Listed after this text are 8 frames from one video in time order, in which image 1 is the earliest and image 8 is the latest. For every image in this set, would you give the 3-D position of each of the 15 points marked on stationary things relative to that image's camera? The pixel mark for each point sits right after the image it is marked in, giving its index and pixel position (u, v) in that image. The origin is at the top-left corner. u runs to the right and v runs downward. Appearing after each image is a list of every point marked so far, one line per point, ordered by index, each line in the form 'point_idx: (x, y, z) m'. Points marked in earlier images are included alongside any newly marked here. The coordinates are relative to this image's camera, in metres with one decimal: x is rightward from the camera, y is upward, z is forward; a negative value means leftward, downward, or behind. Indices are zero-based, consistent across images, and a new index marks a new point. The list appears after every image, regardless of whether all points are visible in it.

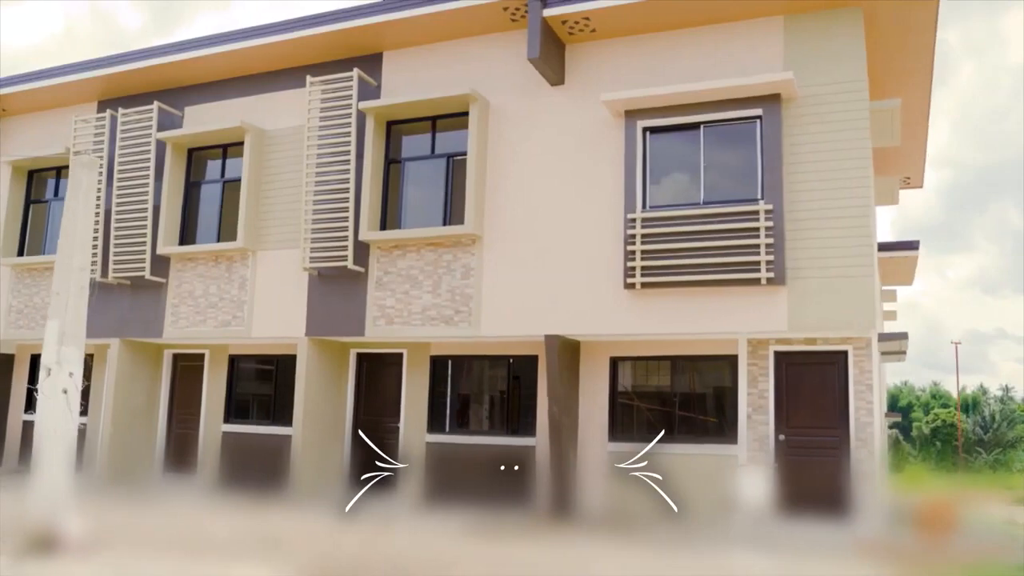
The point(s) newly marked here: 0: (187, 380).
0: (-5.3, -1.5, +14.5) m
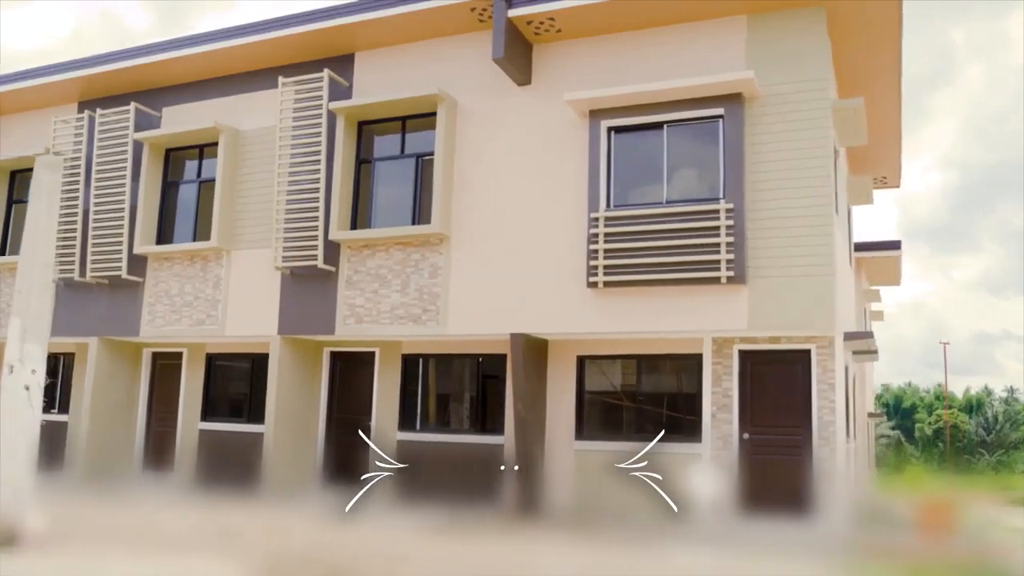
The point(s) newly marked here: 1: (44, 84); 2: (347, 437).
0: (-5.7, -1.5, +14.6) m
1: (-7.6, +3.3, +14.4) m
2: (-2.5, -2.2, +13.2) m
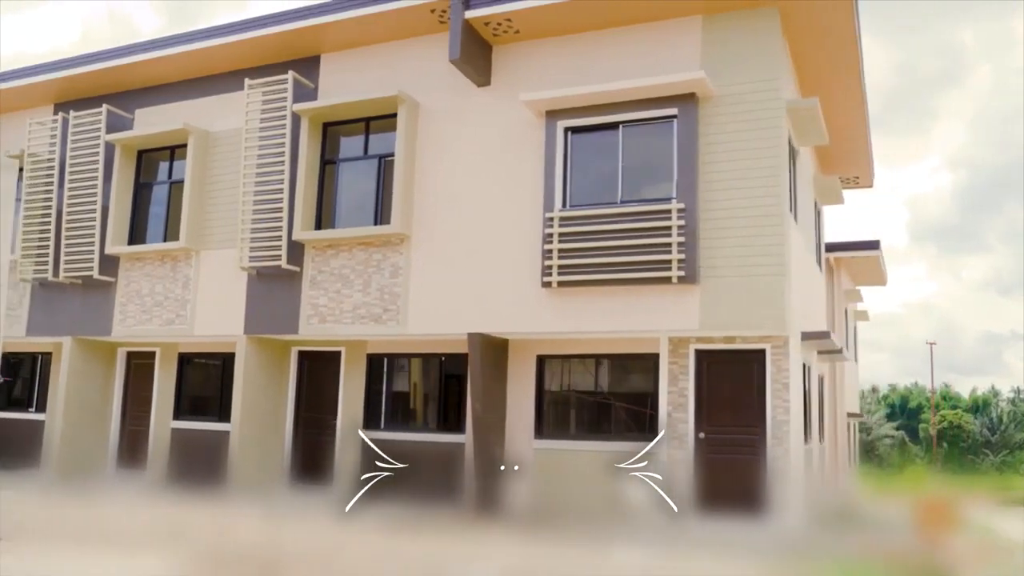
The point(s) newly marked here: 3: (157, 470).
0: (-6.2, -1.5, +14.8) m
1: (-8.1, +3.3, +14.6) m
2: (-3.0, -2.2, +13.3) m
3: (-5.6, -2.9, +13.9) m
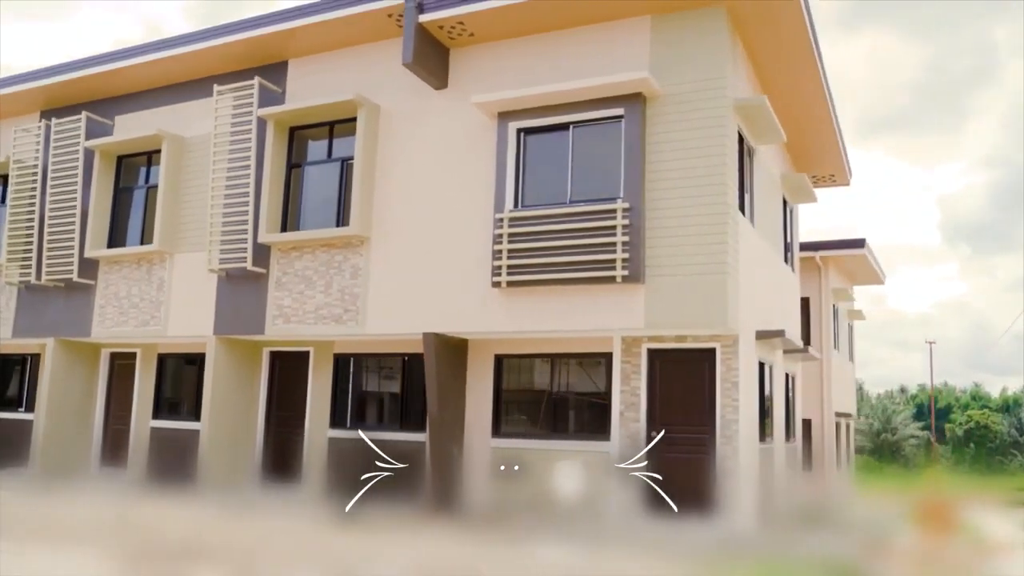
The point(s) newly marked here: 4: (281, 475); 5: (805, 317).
0: (-6.6, -1.5, +15.1) m
1: (-8.6, +3.3, +15.0) m
2: (-3.5, -2.2, +13.6) m
3: (-6.0, -2.9, +14.2) m
4: (-3.5, -2.8, +13.4) m
5: (+6.2, -0.6, +18.9) m
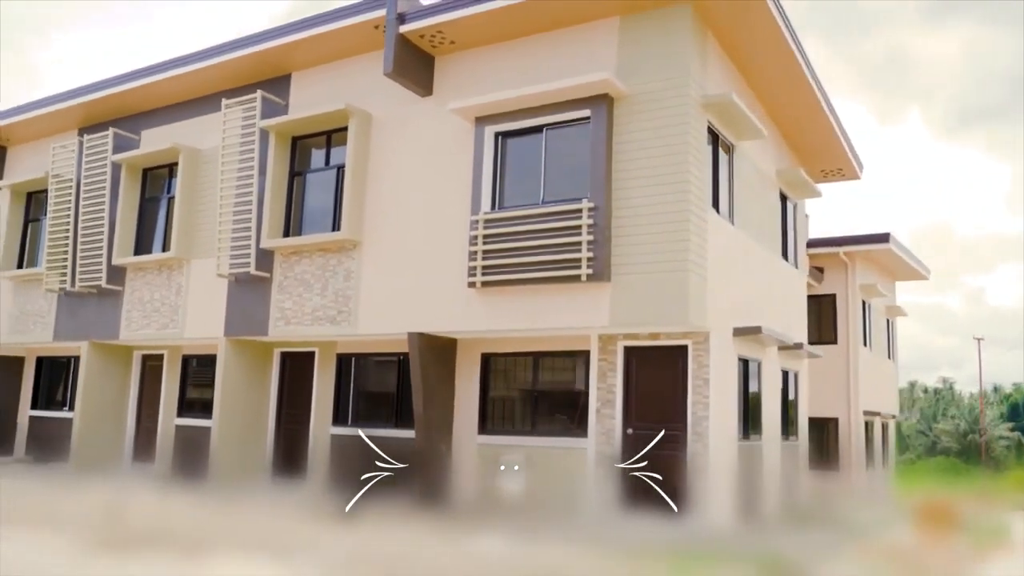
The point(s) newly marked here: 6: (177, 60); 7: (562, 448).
0: (-6.5, -1.6, +16.0) m
1: (-8.5, +3.2, +16.1) m
2: (-3.5, -2.3, +14.2) m
3: (-5.9, -3.0, +15.0) m
4: (-3.5, -2.9, +14.0) m
5: (+6.7, -0.6, +18.6) m
6: (-5.4, +3.6, +14.2) m
7: (+0.7, -2.0, +11.4) m
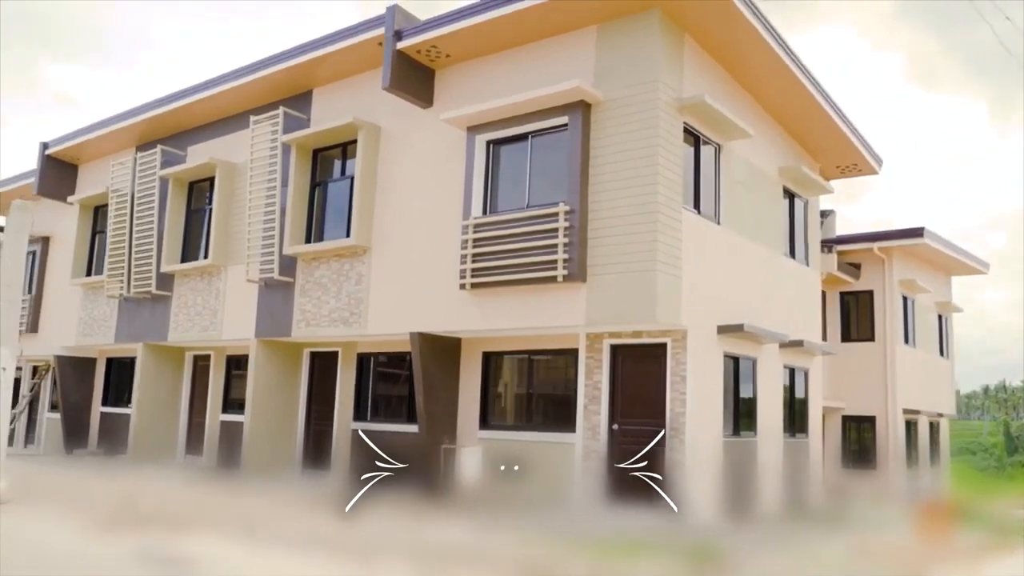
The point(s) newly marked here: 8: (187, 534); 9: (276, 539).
0: (-6.0, -1.7, +17.2) m
1: (-8.1, +3.0, +17.5) m
2: (-3.2, -2.4, +15.0) m
3: (-5.6, -3.1, +16.2) m
4: (-3.3, -2.9, +14.9) m
5: (+7.3, -0.5, +18.3) m
6: (-5.2, +3.6, +15.3) m
7: (+0.6, -2.1, +11.8) m
8: (-3.6, -2.7, +9.7) m
9: (-2.6, -2.8, +9.8) m
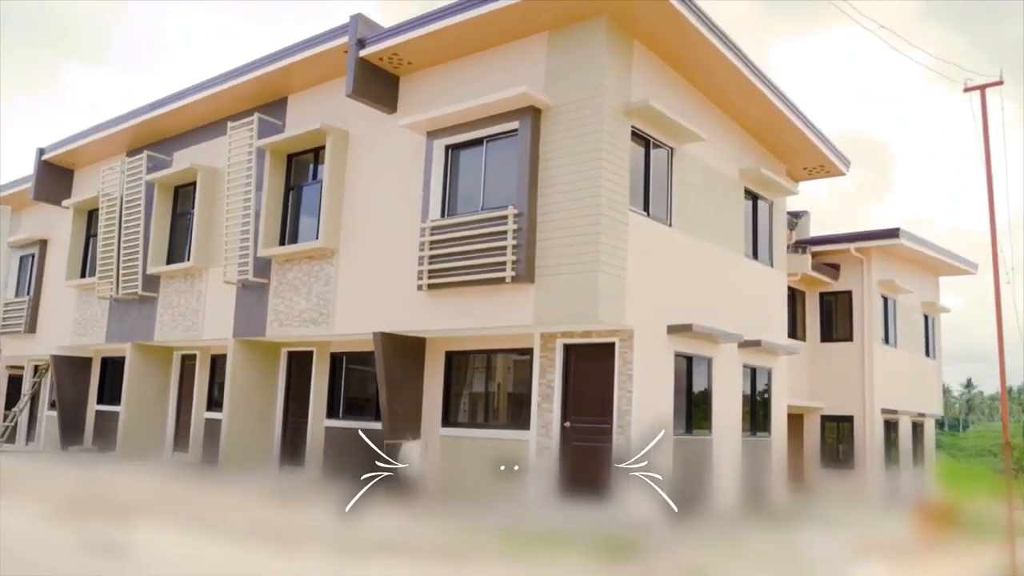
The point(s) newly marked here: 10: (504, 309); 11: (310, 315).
0: (-6.5, -1.8, +17.7) m
1: (-8.5, +3.0, +18.0) m
2: (-3.7, -2.4, +15.4) m
3: (-6.0, -3.1, +16.6) m
4: (-3.7, -2.9, +15.3) m
5: (+6.9, -0.5, +18.3) m
6: (-5.7, +3.5, +15.7) m
7: (0.0, -2.1, +12.1) m
8: (-4.2, -2.7, +10.1) m
9: (-3.2, -2.8, +10.2) m
10: (-0.1, -0.3, +11.3) m
11: (-3.2, -0.4, +13.9) m
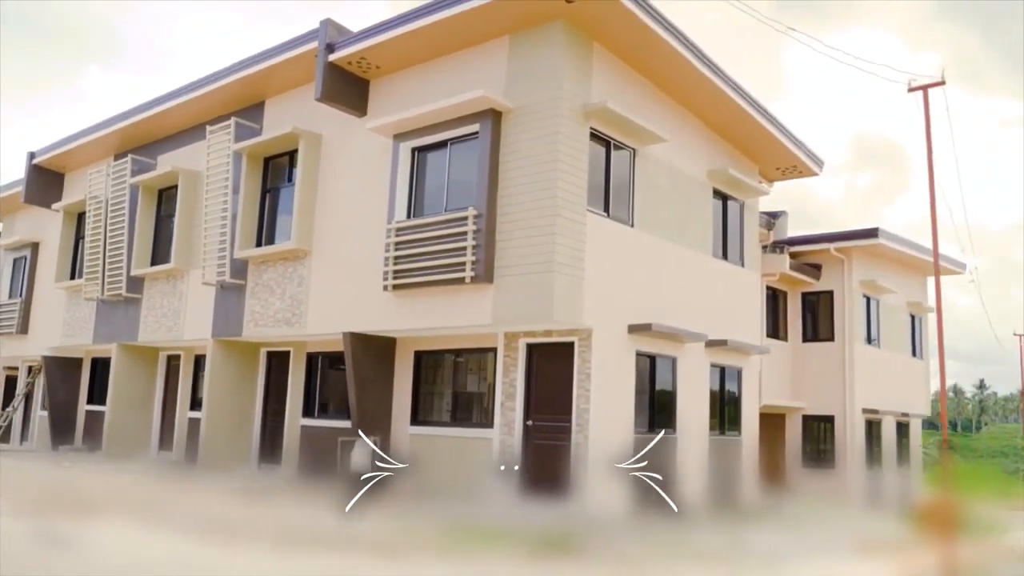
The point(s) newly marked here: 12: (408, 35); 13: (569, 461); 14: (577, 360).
0: (-6.8, -1.8, +17.9) m
1: (-8.9, +3.0, +18.3) m
2: (-4.2, -2.4, +15.6) m
3: (-6.4, -3.1, +16.9) m
4: (-4.2, -3.0, +15.4) m
5: (+6.6, -0.5, +18.4) m
6: (-6.1, +3.5, +16.0) m
7: (-0.5, -2.1, +12.2) m
8: (-4.7, -2.7, +10.3) m
9: (-3.8, -2.8, +10.4) m
10: (-0.6, -0.3, +11.4) m
11: (-3.6, -0.4, +14.1) m
12: (-1.4, +3.4, +12.1) m
13: (+0.8, -2.2, +11.3) m
14: (+0.9, -0.9, +11.4) m
